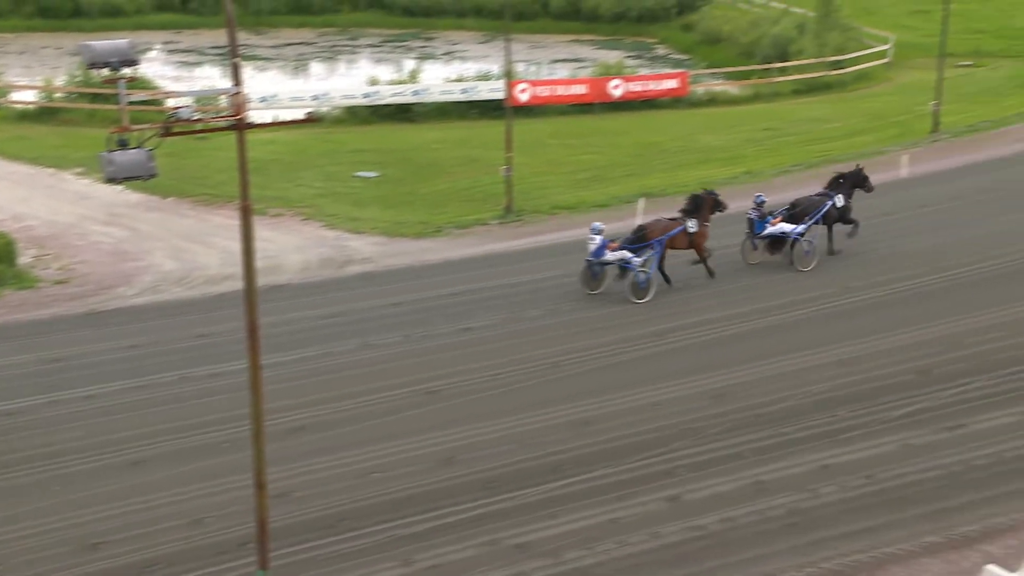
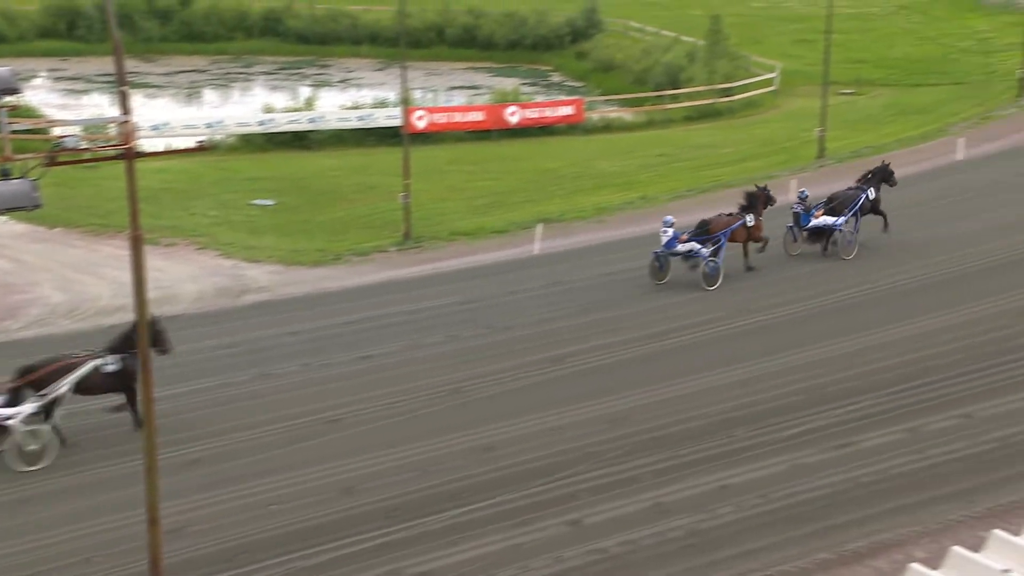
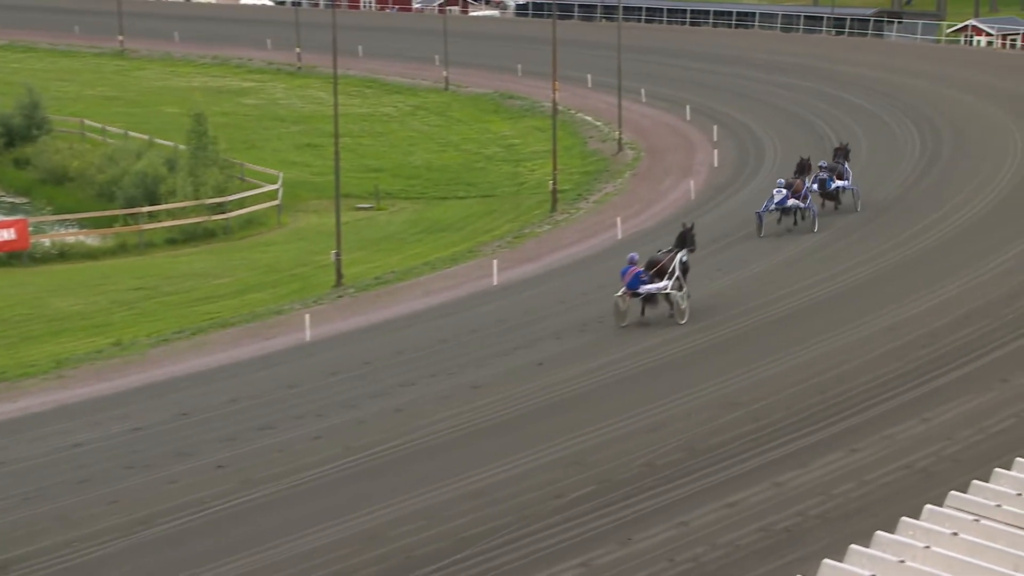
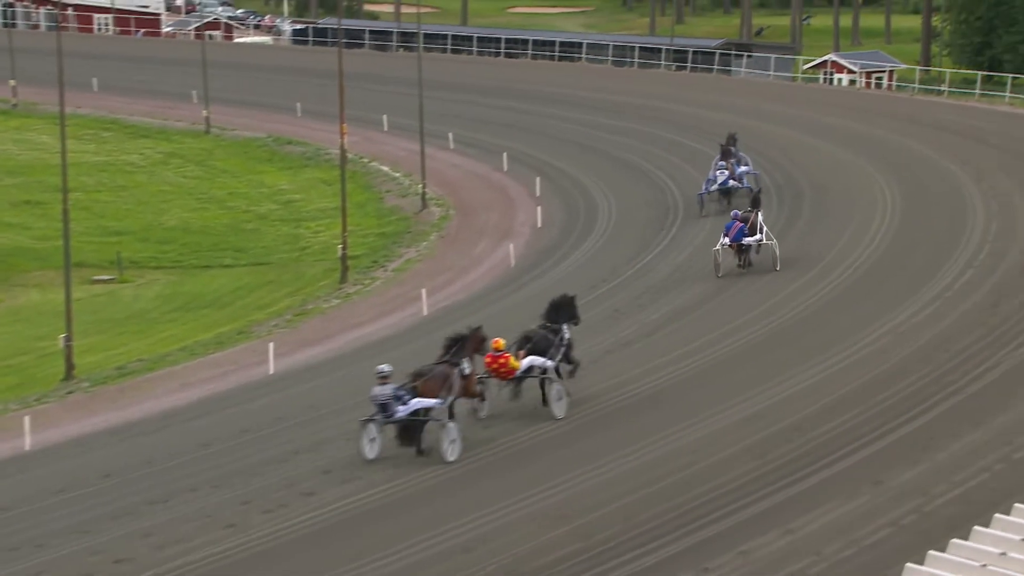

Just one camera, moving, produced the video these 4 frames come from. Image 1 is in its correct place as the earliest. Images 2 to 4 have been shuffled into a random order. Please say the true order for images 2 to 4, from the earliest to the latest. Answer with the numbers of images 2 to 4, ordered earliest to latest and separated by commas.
2, 3, 4
